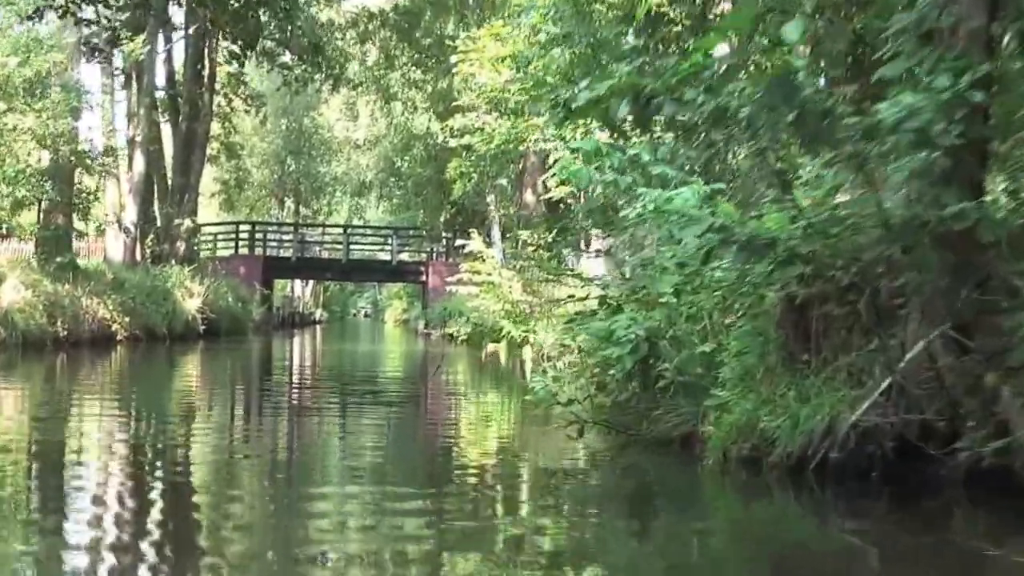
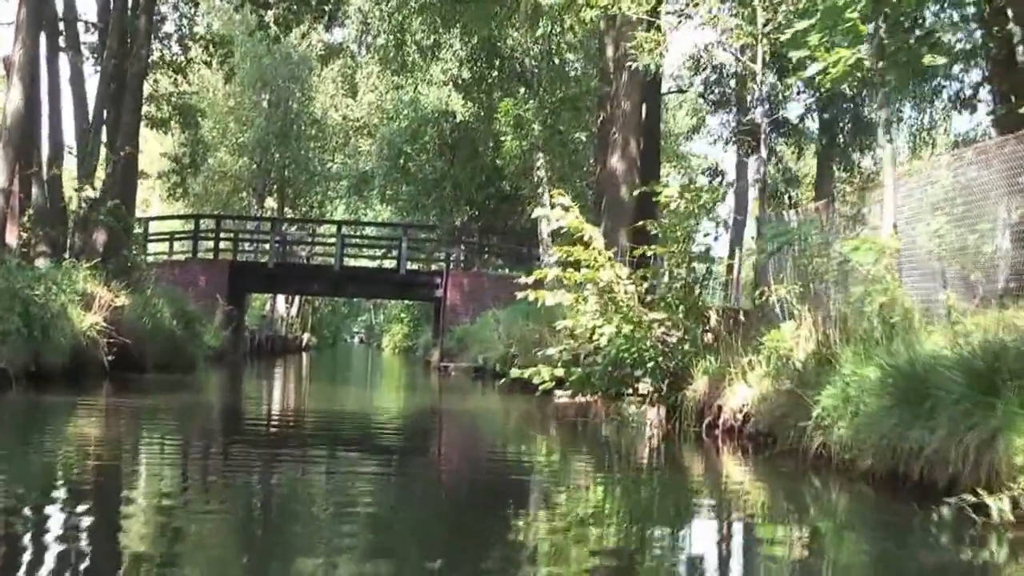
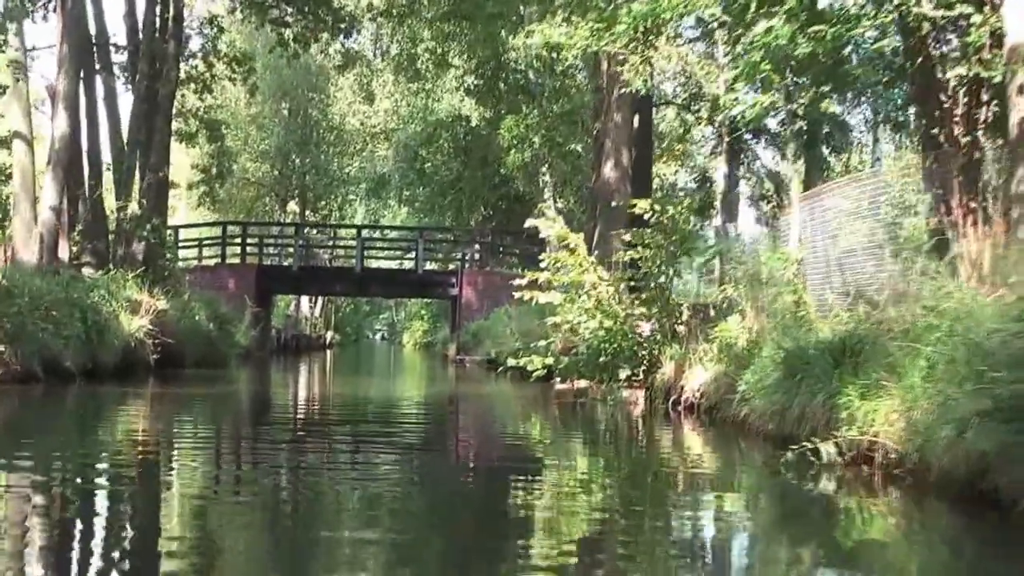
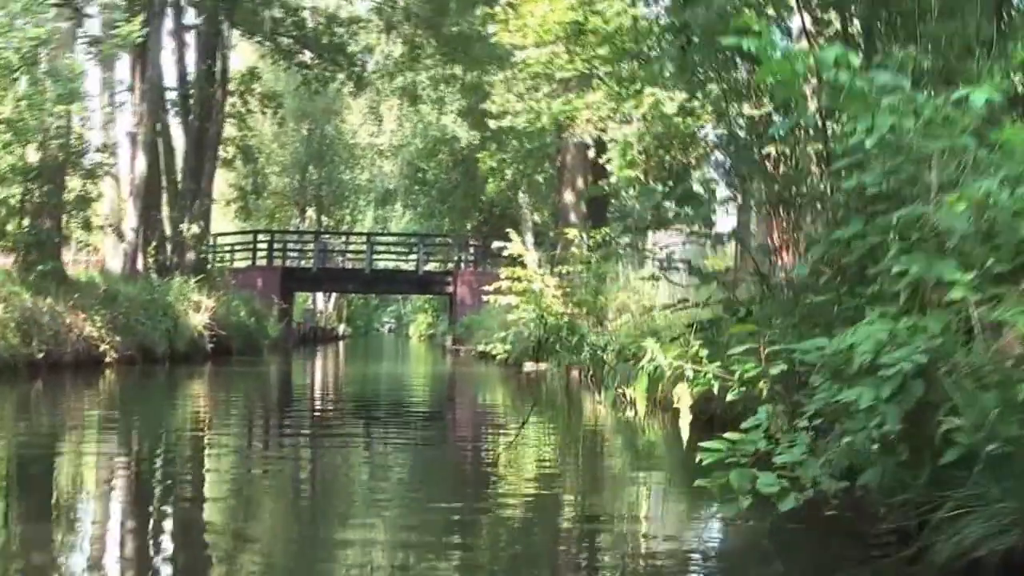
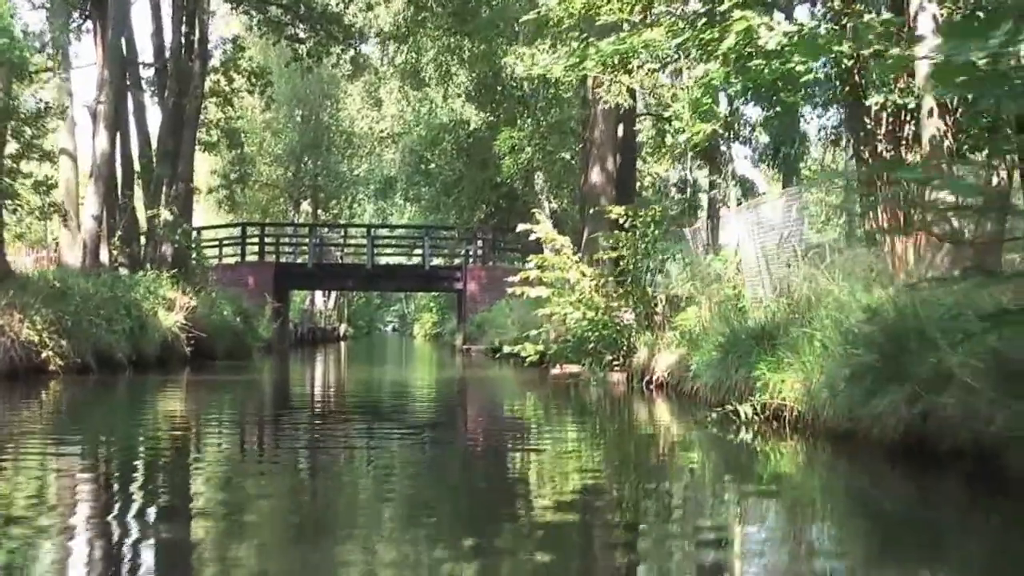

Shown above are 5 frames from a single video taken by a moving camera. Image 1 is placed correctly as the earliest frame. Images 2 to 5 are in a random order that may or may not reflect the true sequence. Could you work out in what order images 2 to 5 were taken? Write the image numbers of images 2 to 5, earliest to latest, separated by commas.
4, 5, 3, 2
